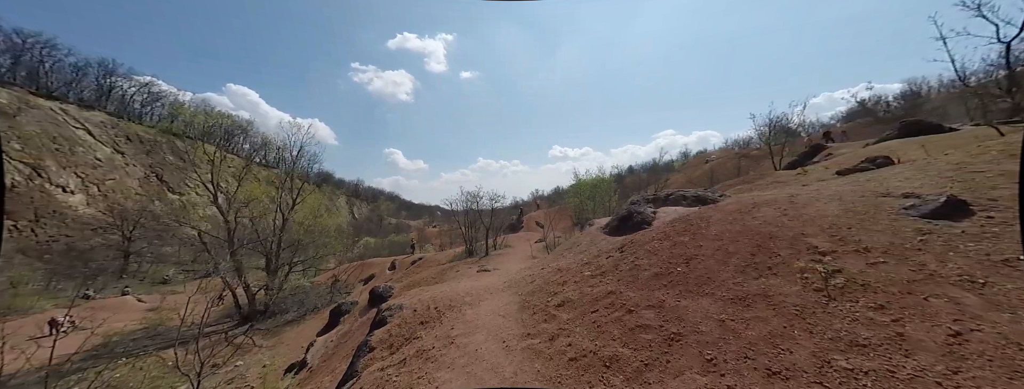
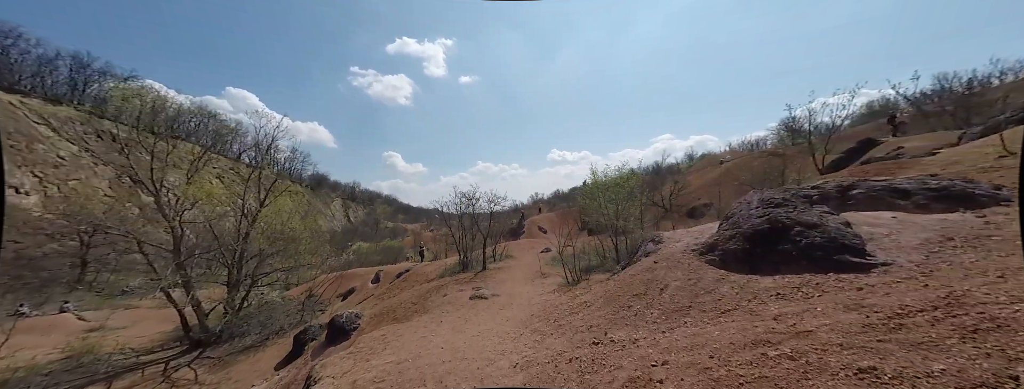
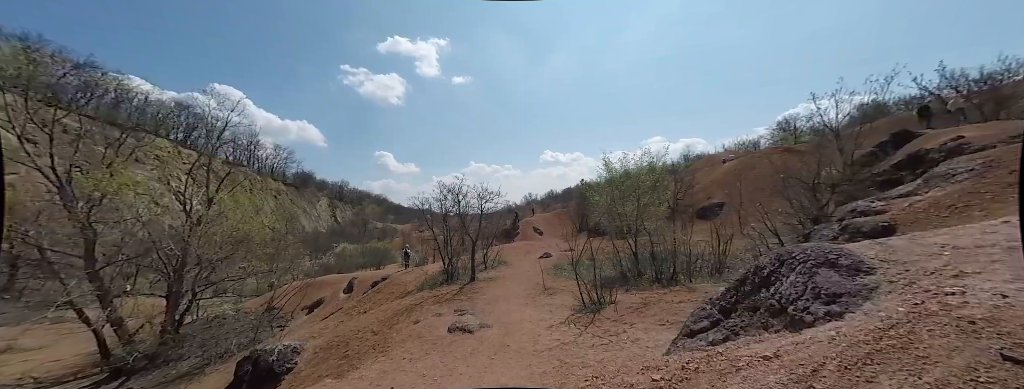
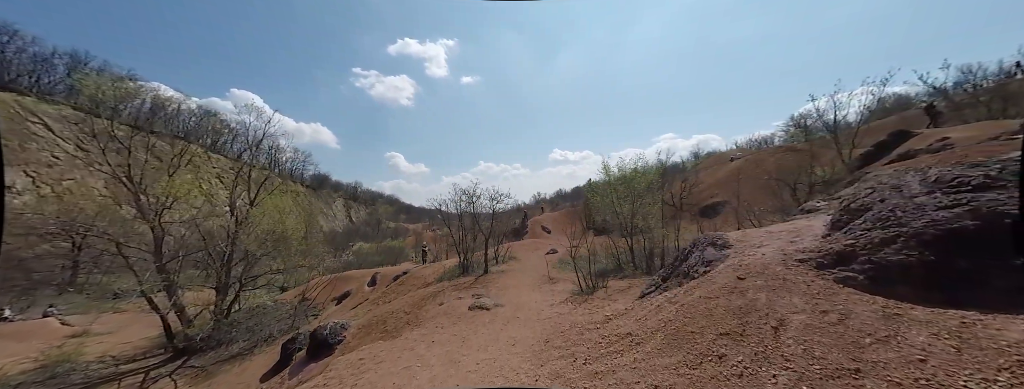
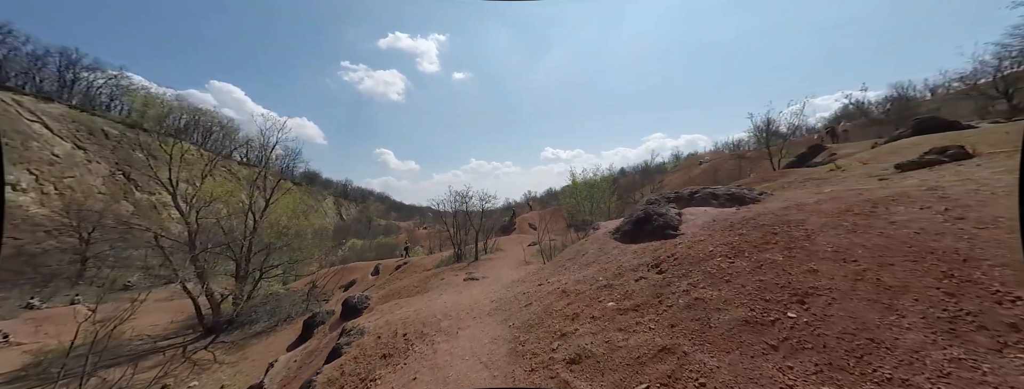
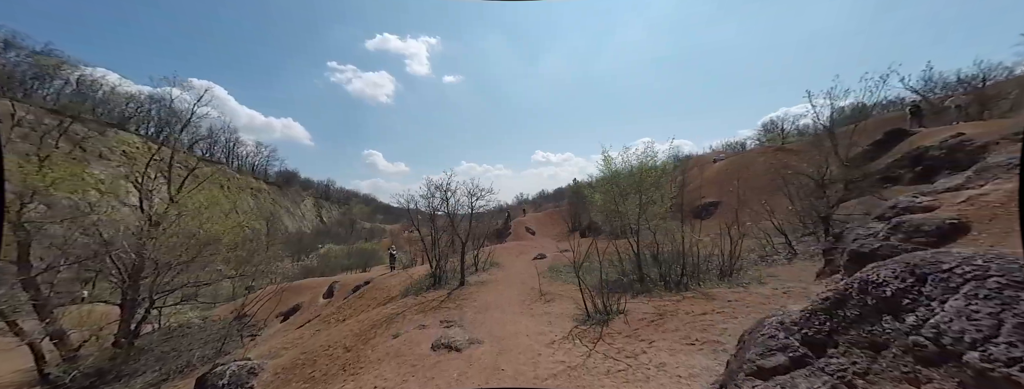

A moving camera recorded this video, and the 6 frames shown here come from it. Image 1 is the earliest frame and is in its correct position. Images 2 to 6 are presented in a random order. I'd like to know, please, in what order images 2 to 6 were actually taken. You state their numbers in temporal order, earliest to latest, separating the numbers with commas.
5, 2, 4, 3, 6
